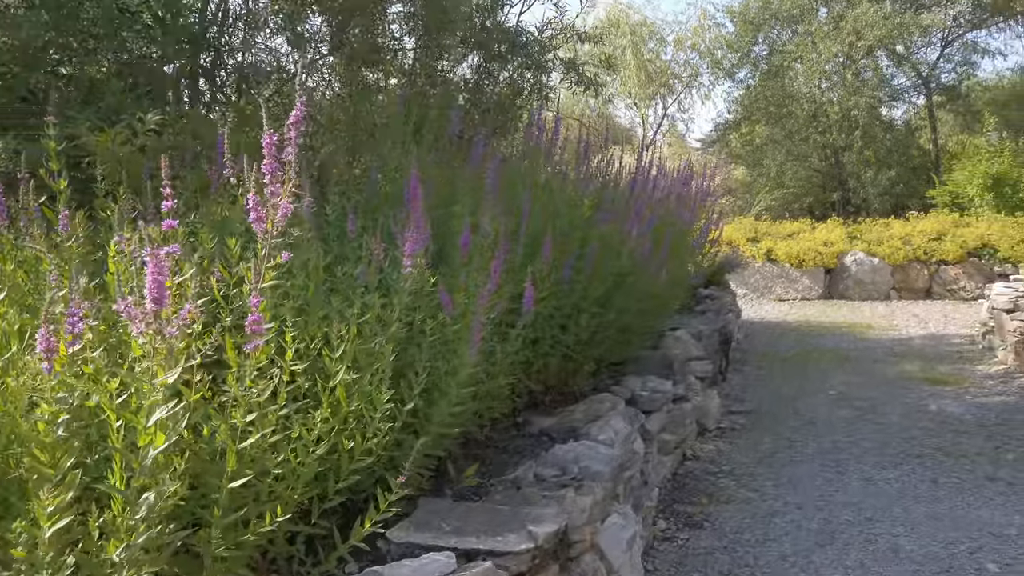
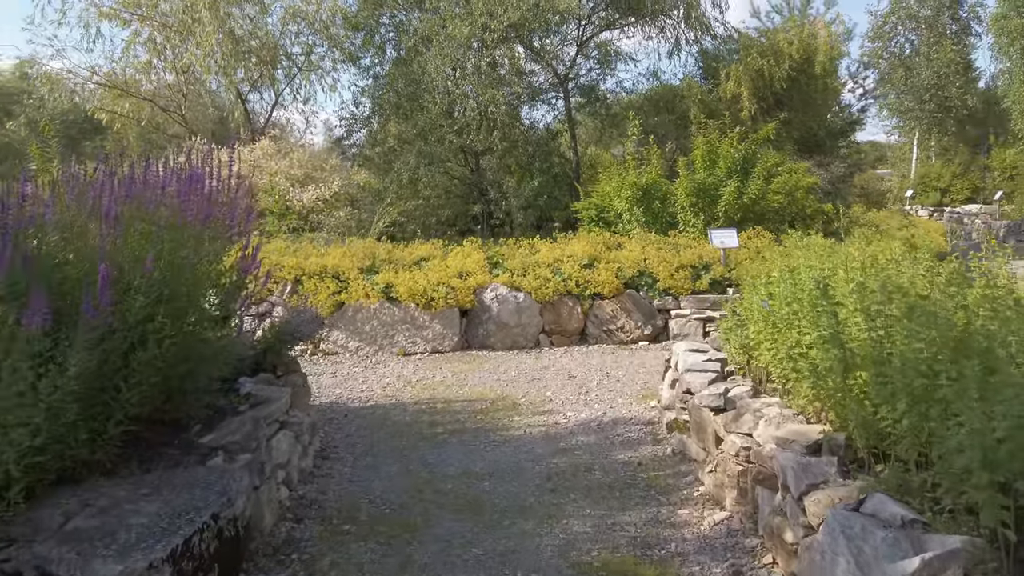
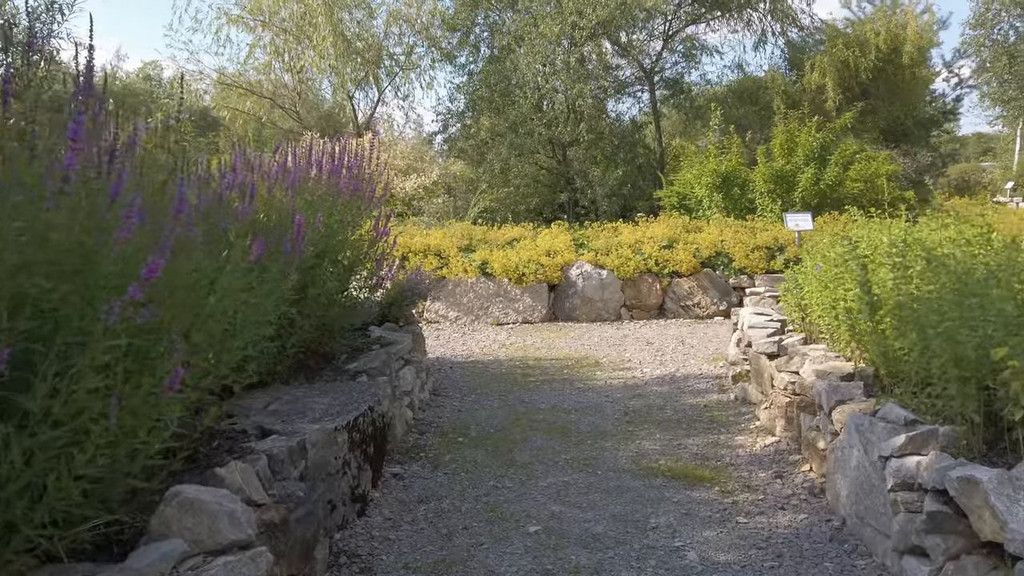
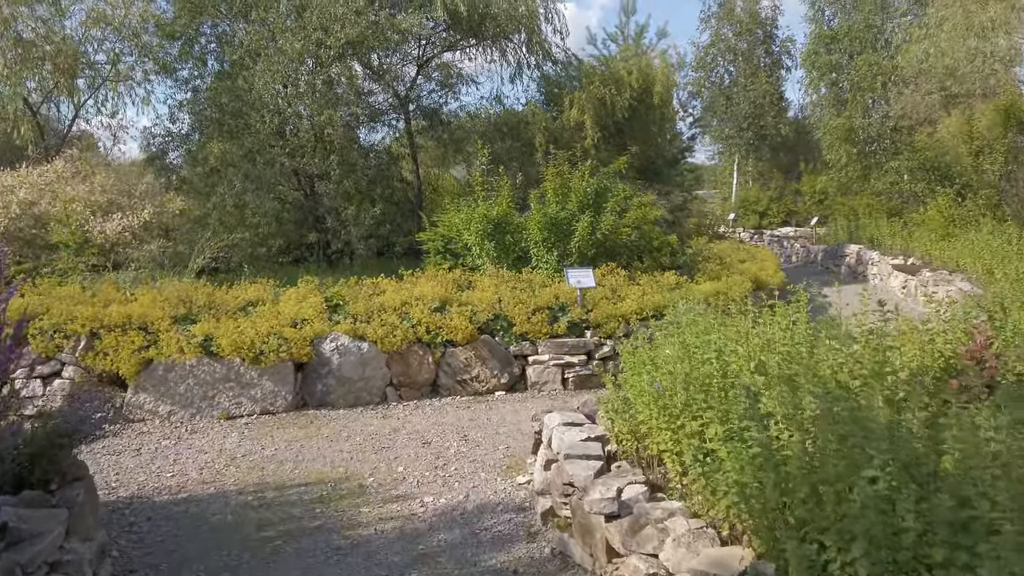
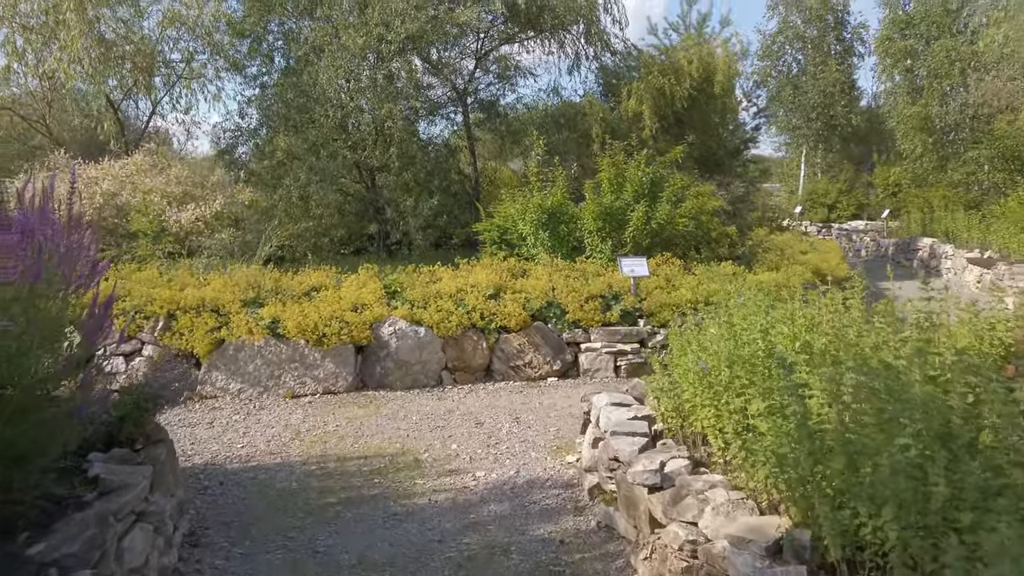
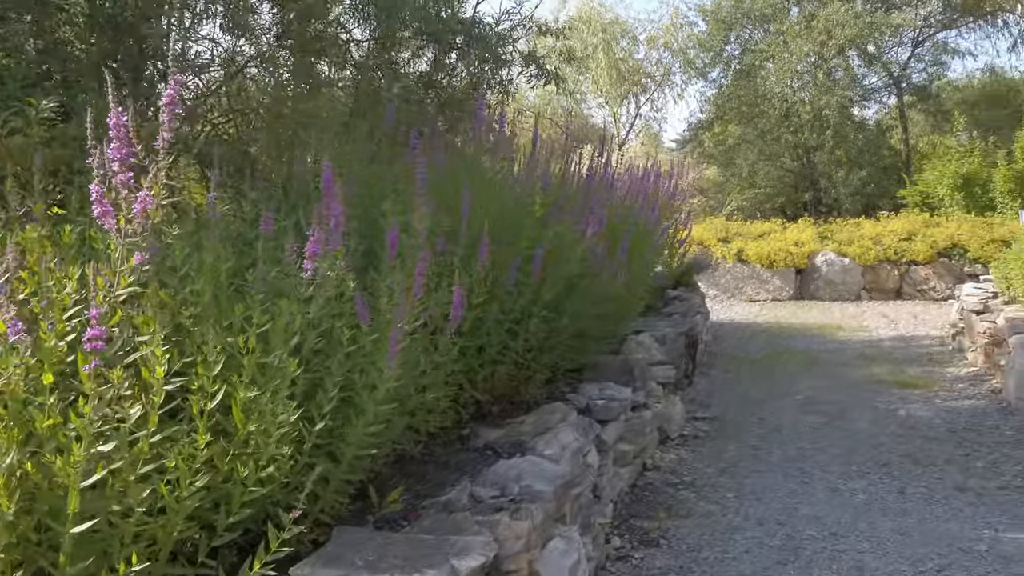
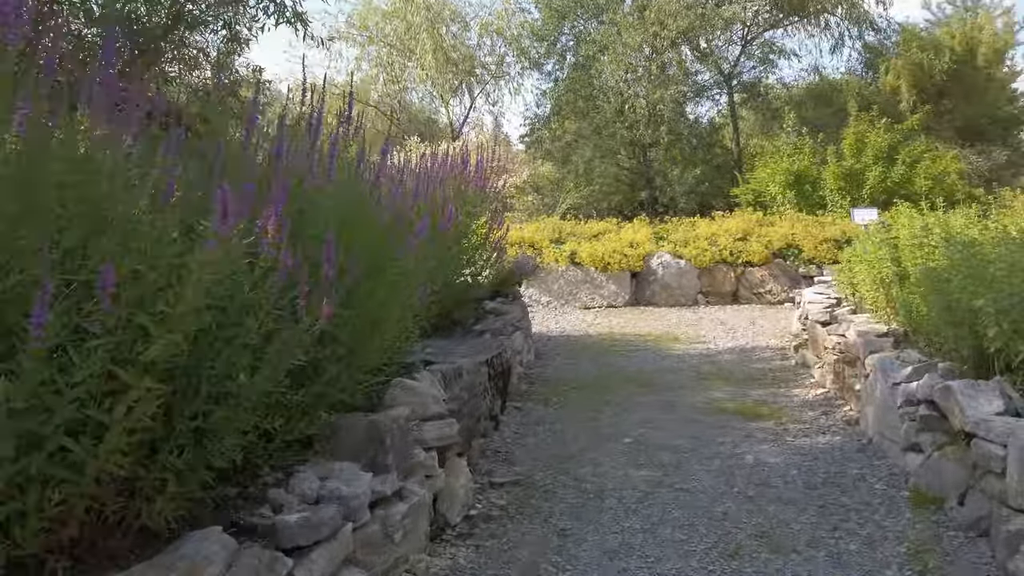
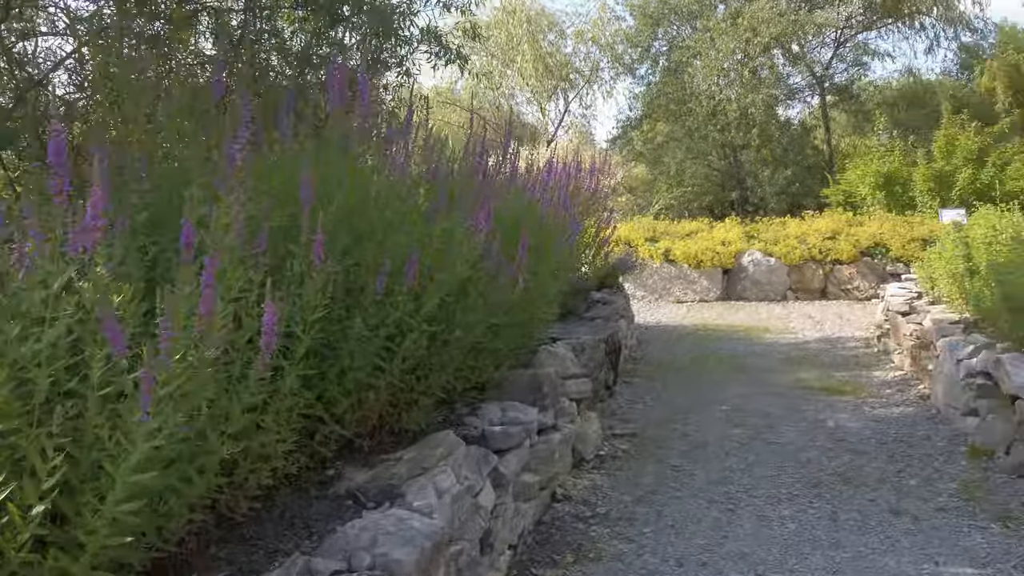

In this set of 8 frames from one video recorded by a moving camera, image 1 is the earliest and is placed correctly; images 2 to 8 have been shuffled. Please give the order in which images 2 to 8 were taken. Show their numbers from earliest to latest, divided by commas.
6, 8, 7, 3, 2, 5, 4
